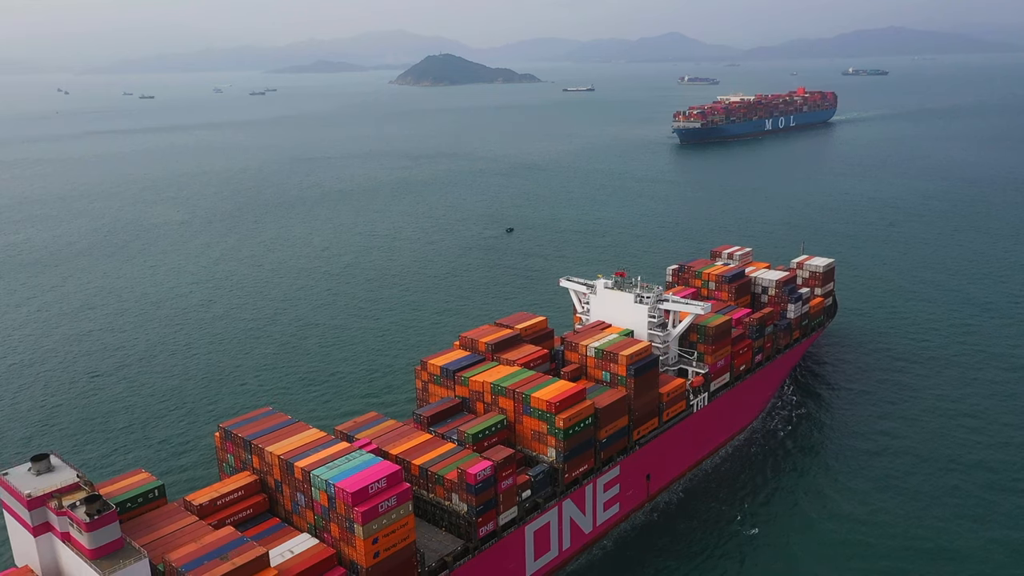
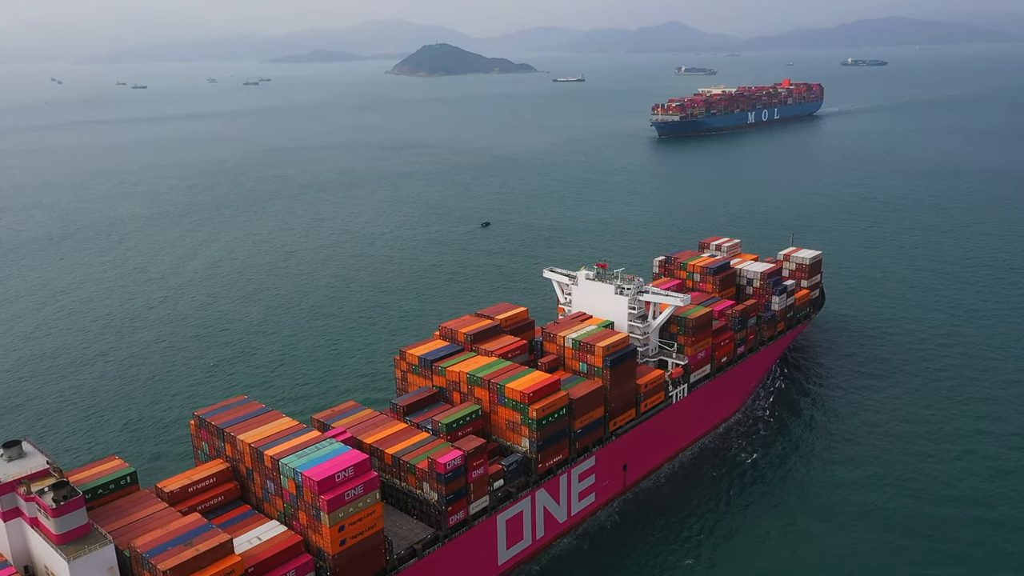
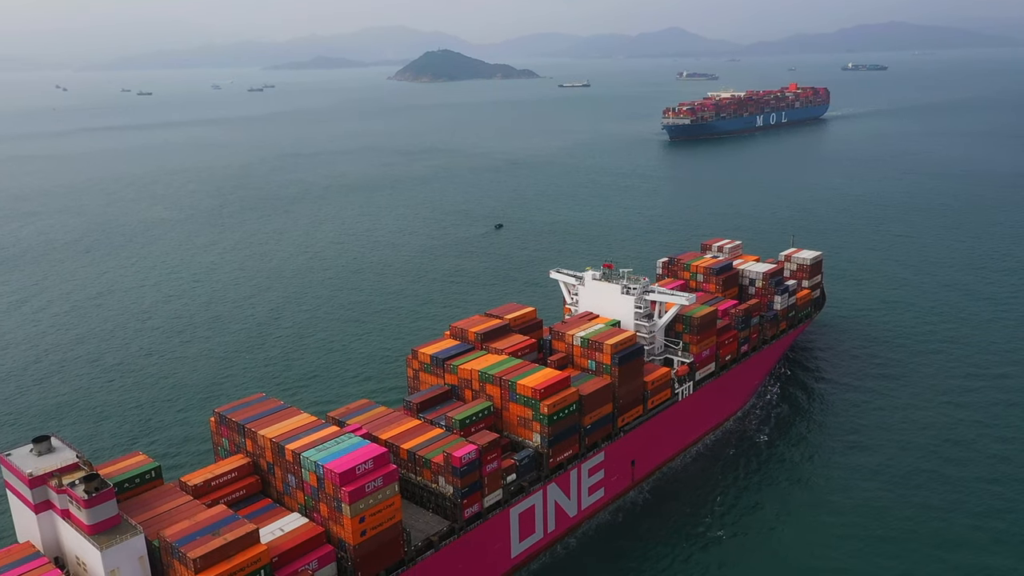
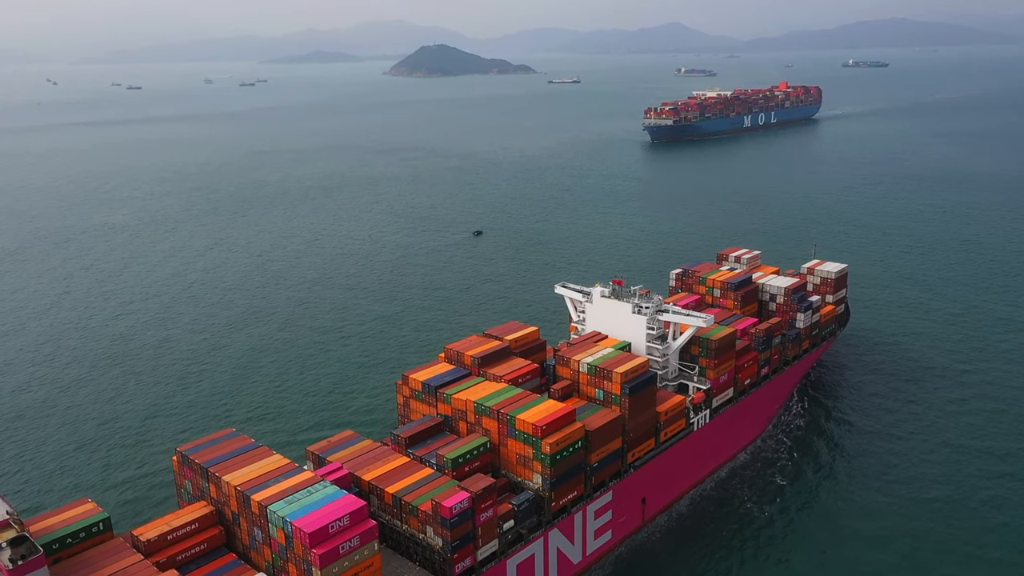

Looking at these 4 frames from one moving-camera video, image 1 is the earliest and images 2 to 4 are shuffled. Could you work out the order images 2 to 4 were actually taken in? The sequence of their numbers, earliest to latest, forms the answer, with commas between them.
3, 2, 4
